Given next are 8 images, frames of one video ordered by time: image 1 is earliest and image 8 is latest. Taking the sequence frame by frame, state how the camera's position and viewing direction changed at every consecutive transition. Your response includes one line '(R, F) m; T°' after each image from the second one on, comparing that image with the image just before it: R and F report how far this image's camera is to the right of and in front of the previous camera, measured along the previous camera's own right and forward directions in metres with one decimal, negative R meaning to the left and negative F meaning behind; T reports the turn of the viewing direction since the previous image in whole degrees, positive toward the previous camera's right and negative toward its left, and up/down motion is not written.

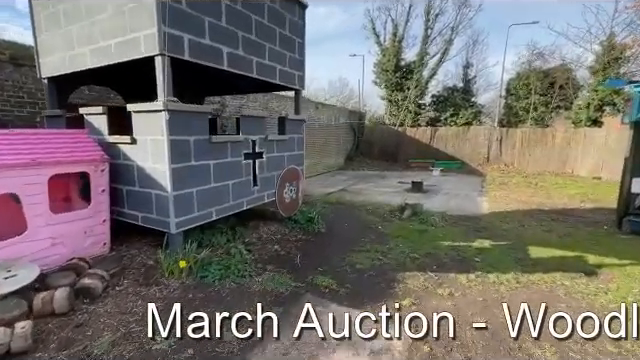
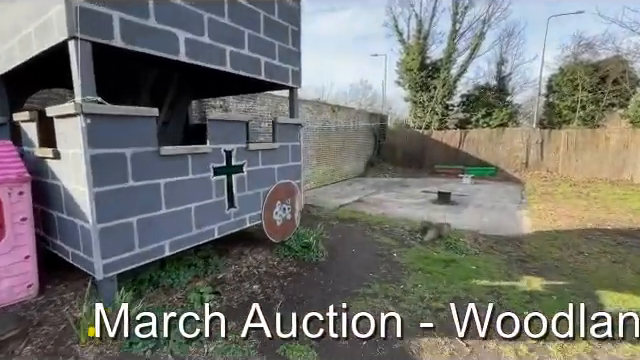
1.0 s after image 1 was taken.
(+0.4, +1.0) m; -5°
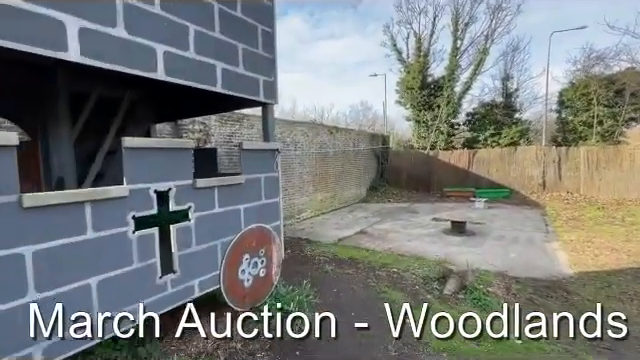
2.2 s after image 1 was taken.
(+0.2, +1.0) m; -1°
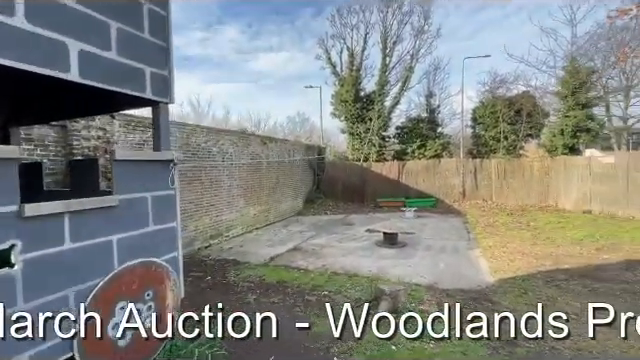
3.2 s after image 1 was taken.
(+0.3, +0.5) m; +12°
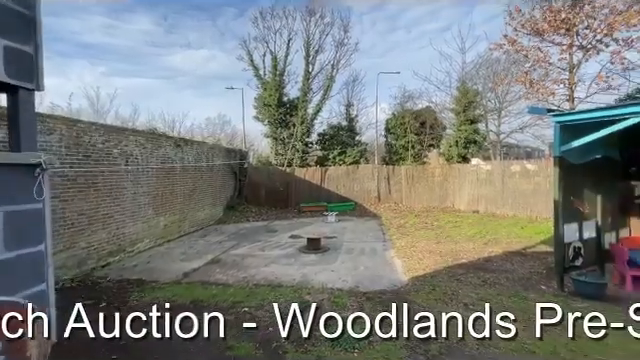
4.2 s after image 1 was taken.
(0.0, +0.2) m; +15°
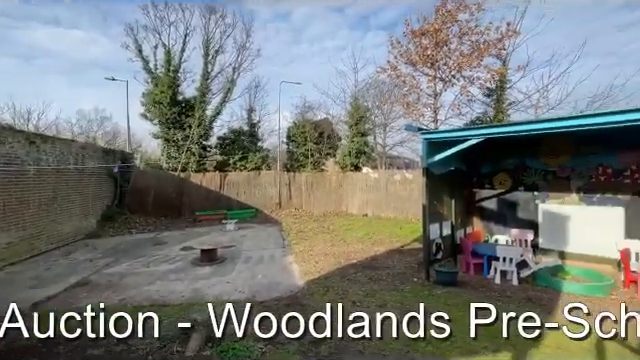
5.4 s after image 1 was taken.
(+0.1, 0.0) m; +18°
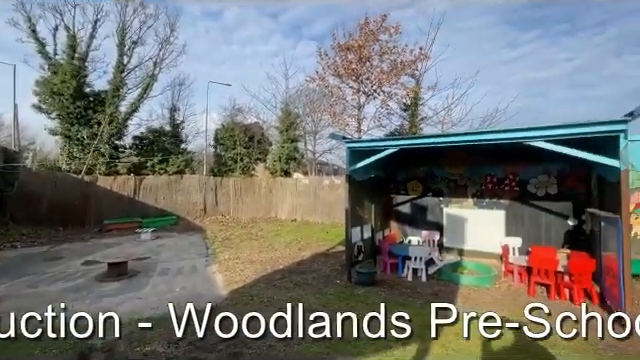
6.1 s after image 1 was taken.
(+0.1, 0.0) m; +13°
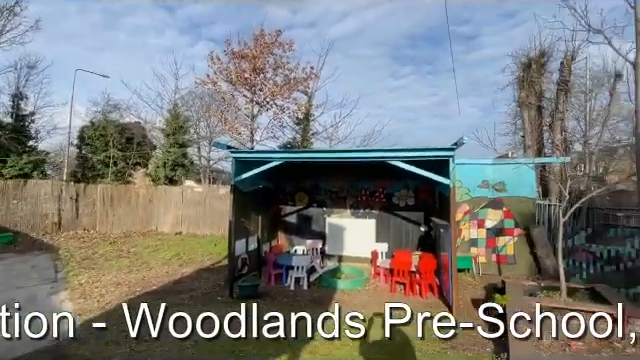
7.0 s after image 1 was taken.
(+0.2, -0.1) m; +19°
